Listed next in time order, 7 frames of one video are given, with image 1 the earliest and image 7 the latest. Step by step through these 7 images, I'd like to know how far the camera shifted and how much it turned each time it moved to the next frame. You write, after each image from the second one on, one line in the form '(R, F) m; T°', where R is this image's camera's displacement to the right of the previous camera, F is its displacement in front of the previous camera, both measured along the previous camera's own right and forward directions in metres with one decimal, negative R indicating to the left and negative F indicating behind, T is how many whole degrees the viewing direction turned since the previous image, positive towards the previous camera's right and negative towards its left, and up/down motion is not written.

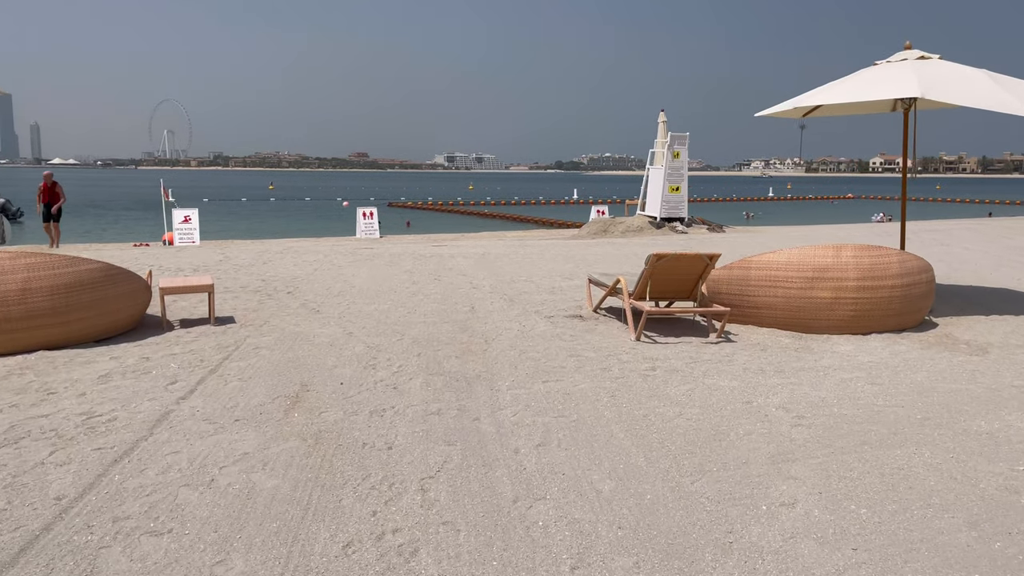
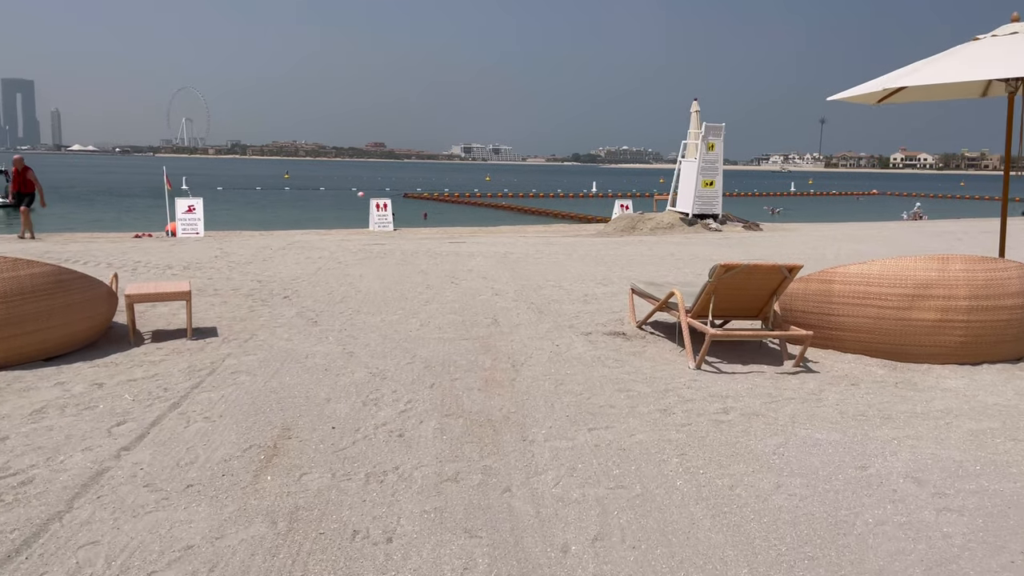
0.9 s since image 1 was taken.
(-0.2, +1.4) m; -1°
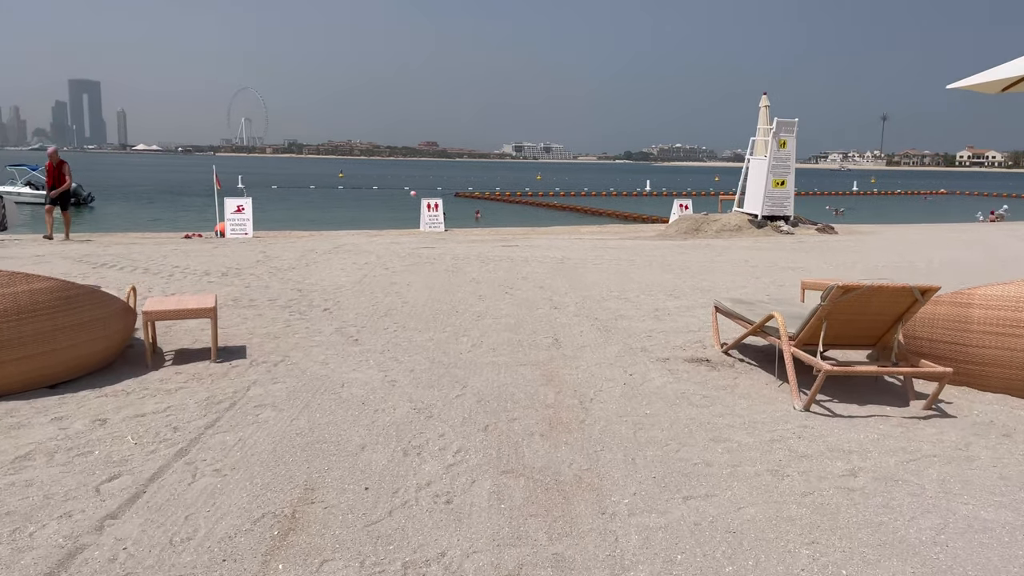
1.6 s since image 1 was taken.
(-0.1, +1.0) m; -4°
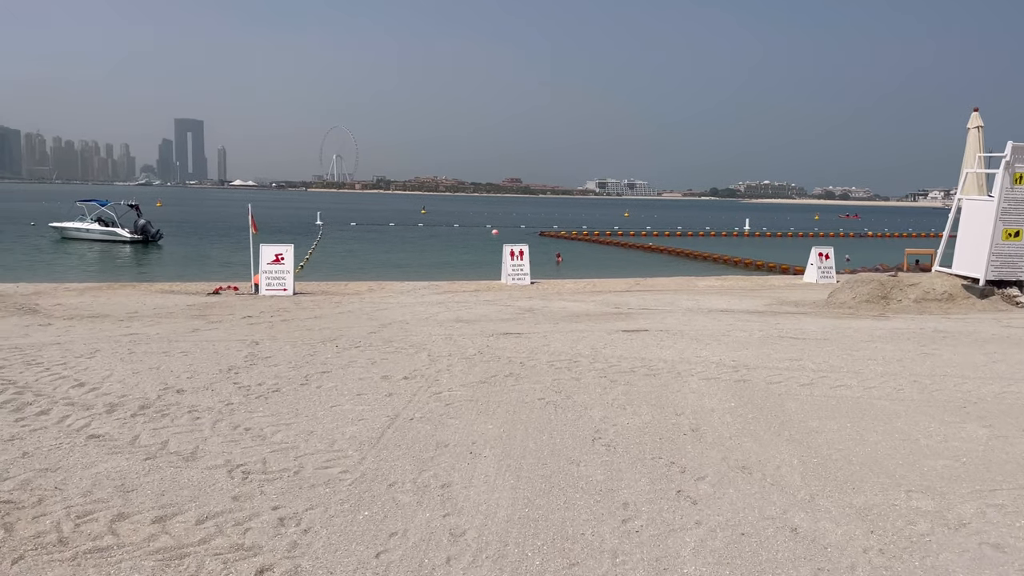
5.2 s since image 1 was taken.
(-0.6, +5.1) m; -6°
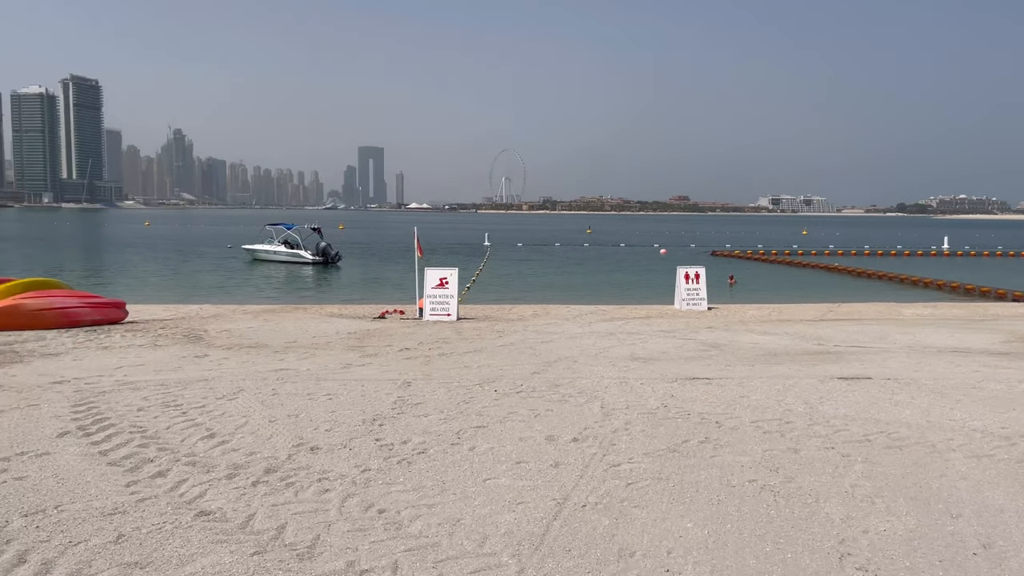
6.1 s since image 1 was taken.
(-0.2, +1.3) m; -12°
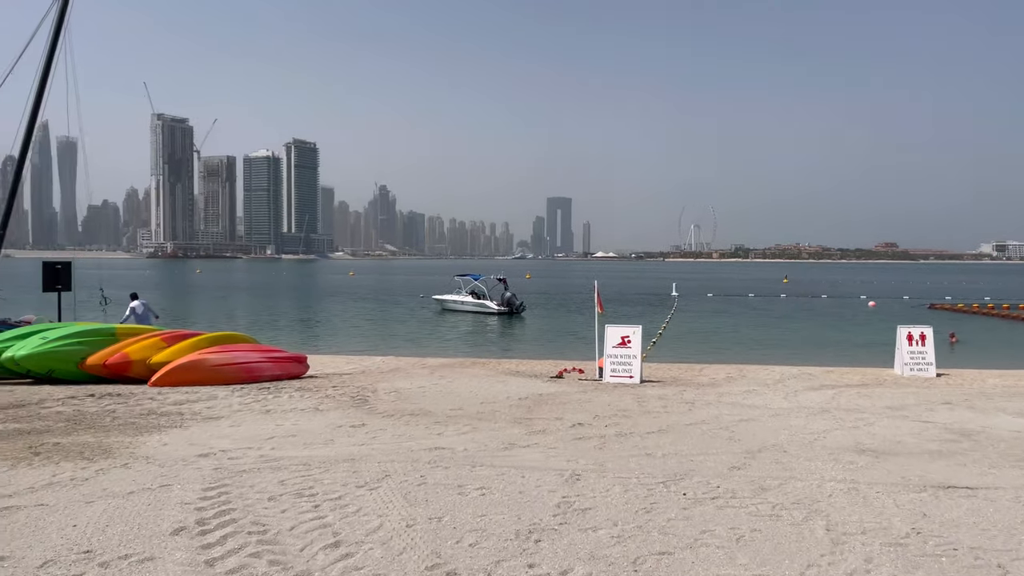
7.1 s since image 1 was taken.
(0.0, +1.2) m; -13°
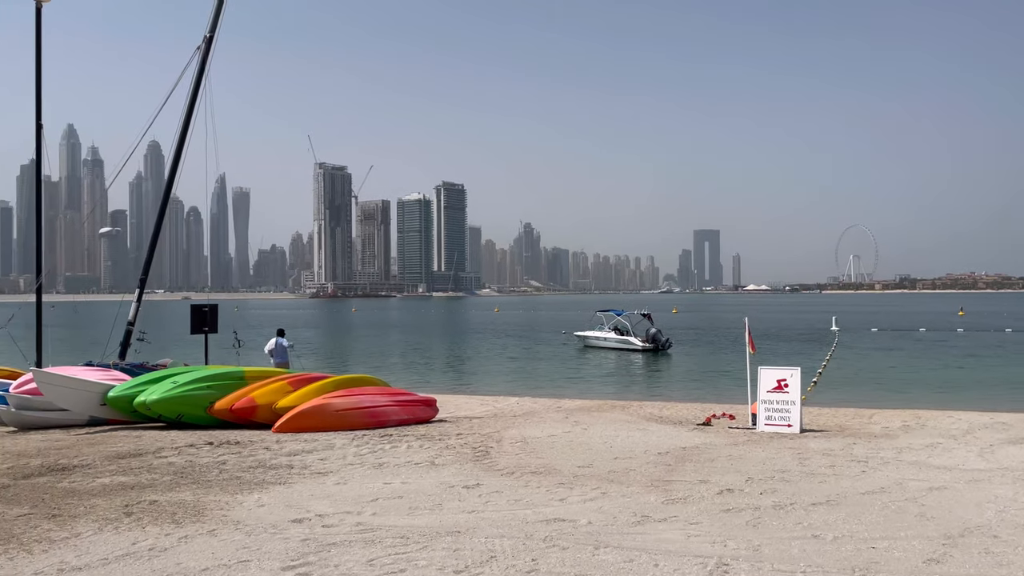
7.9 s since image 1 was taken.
(+0.1, +1.0) m; -10°
